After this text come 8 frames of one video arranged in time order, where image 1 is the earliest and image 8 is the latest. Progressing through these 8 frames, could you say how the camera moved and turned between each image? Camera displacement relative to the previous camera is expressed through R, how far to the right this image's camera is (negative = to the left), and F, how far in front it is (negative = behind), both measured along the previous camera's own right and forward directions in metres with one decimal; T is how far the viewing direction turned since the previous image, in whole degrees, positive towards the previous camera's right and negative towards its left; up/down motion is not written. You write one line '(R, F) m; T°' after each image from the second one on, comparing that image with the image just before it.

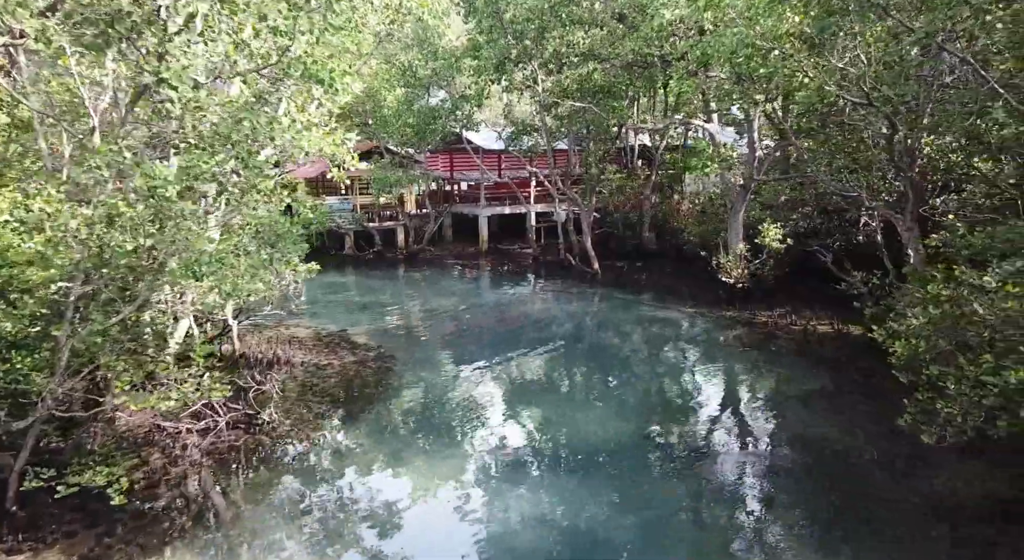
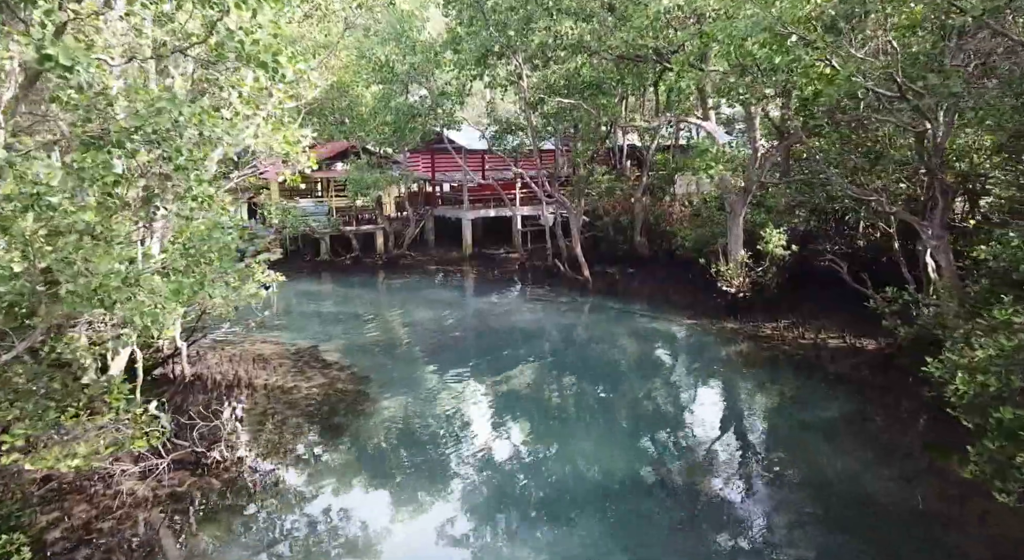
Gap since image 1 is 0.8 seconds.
(0.0, +1.4) m; +1°
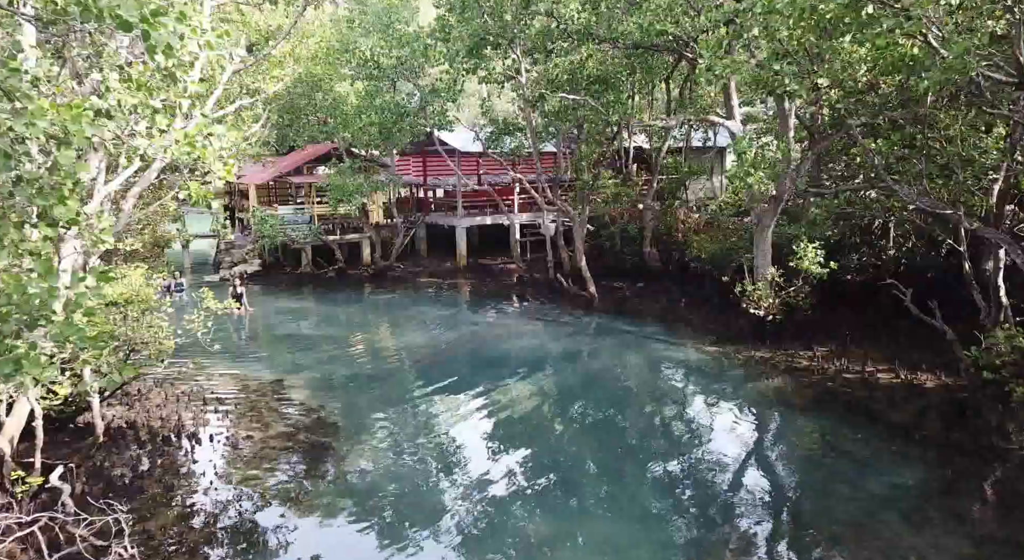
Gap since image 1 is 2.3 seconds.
(+0.1, +2.4) m; 0°
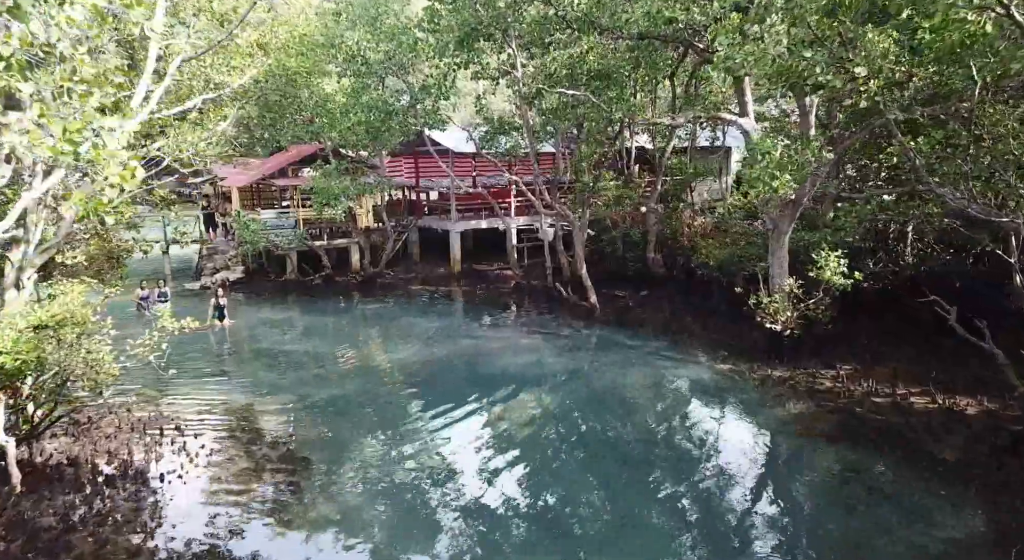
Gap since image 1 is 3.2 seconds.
(+0.1, +1.4) m; 0°
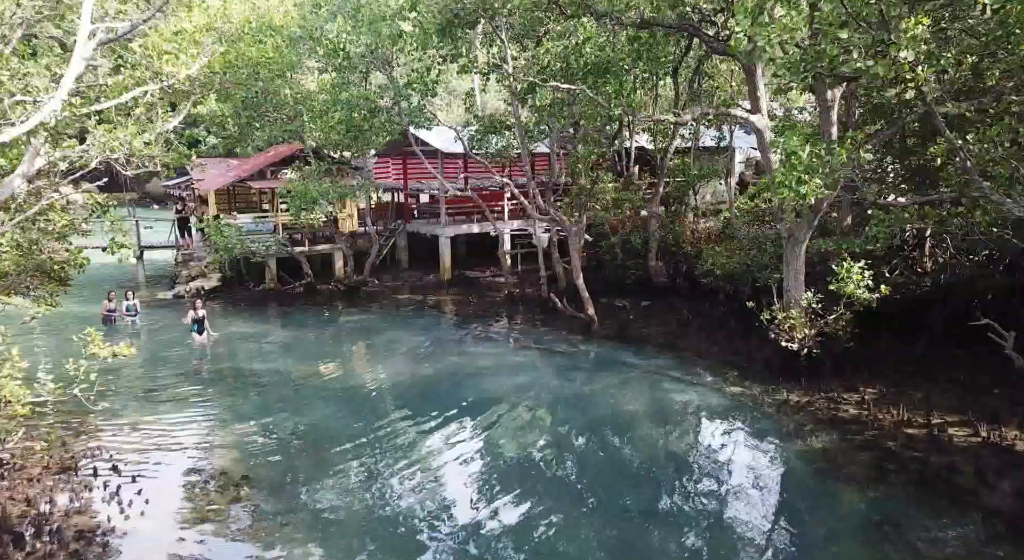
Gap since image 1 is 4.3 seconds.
(+0.2, +1.5) m; 0°
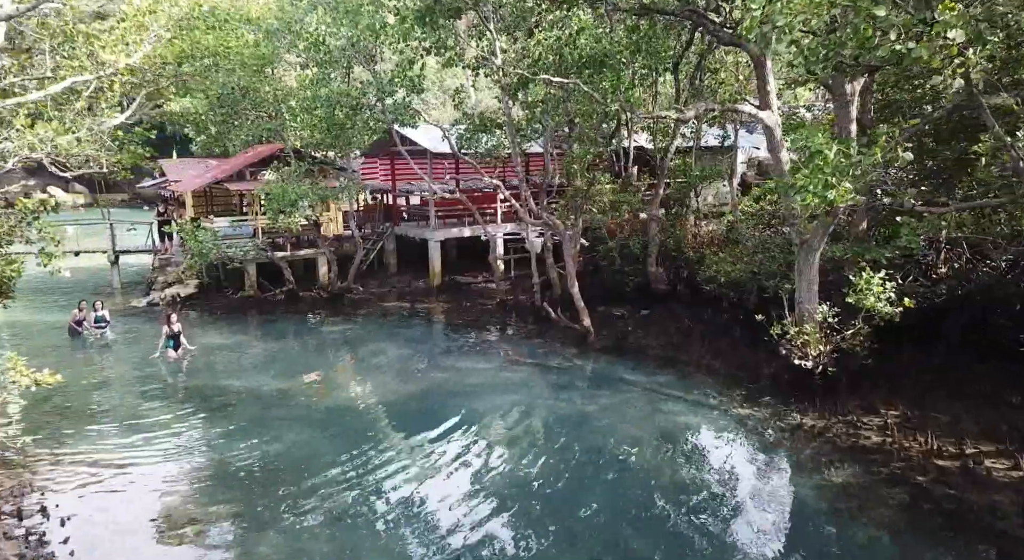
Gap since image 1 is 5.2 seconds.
(+0.2, +1.2) m; 0°
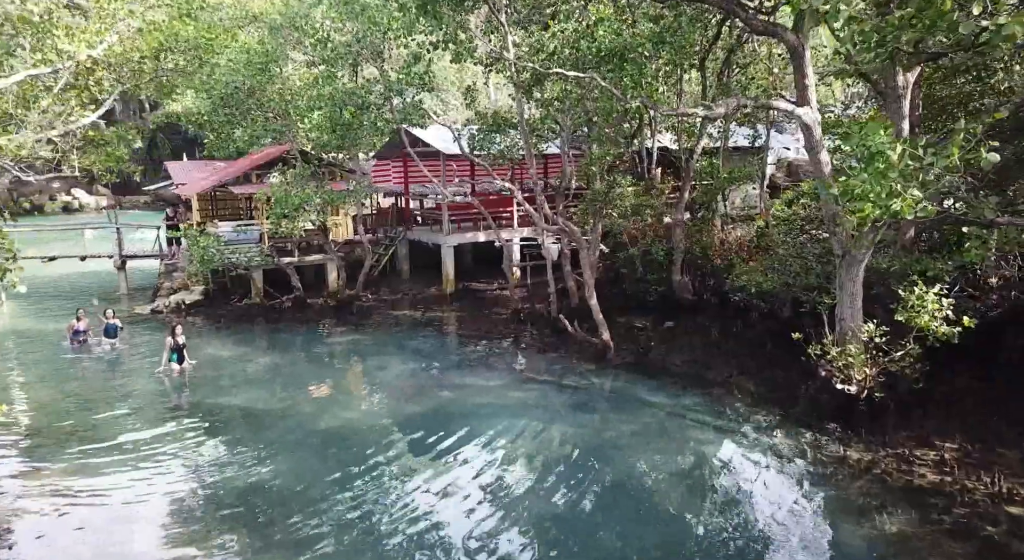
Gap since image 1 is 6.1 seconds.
(+0.2, +1.1) m; -2°
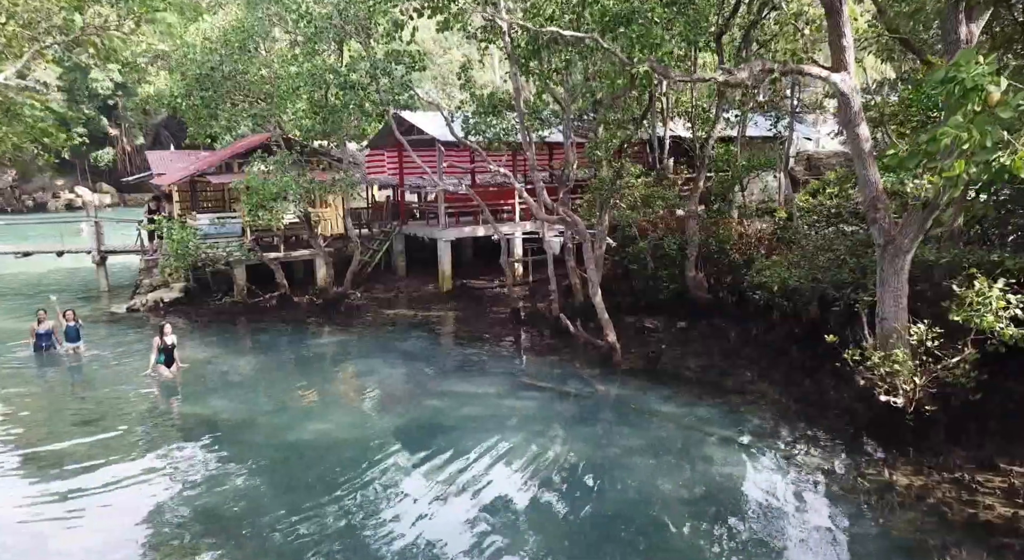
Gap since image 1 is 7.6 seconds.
(+0.4, +1.6) m; -1°
